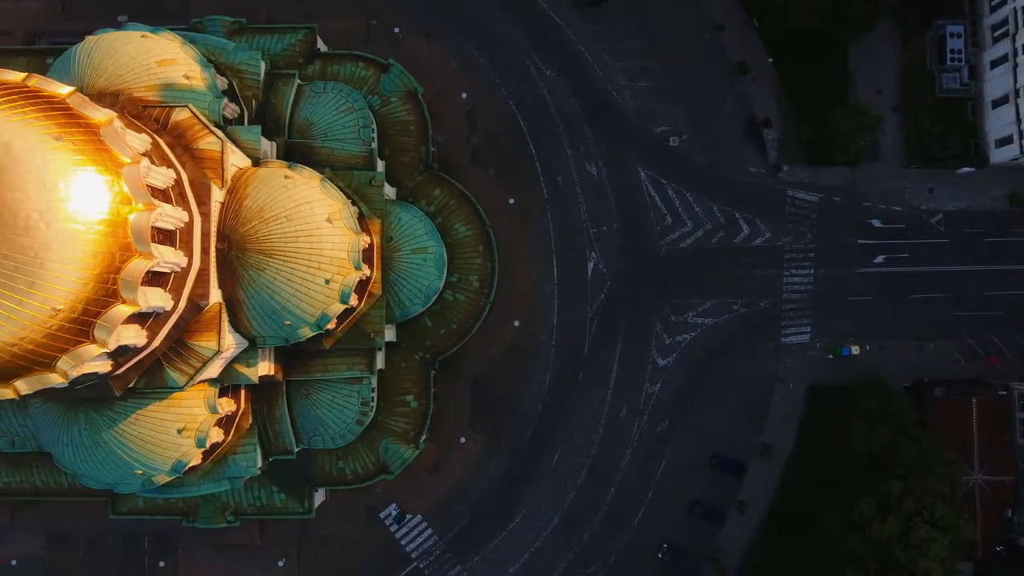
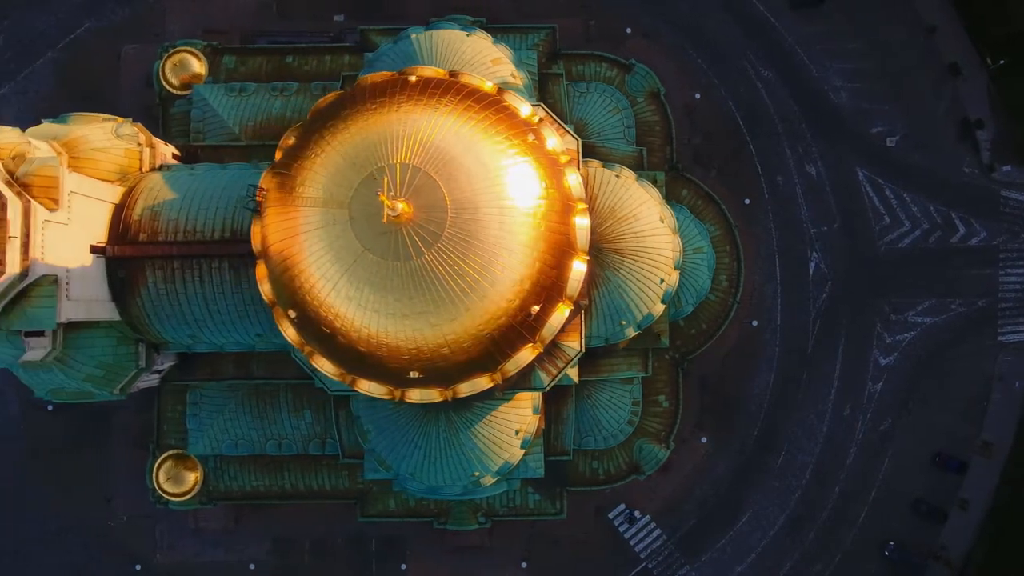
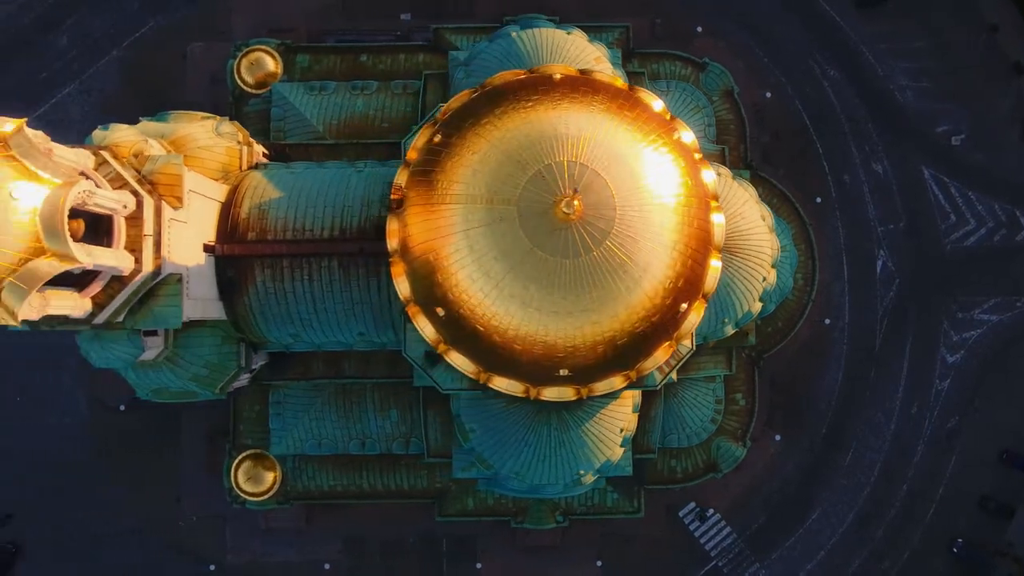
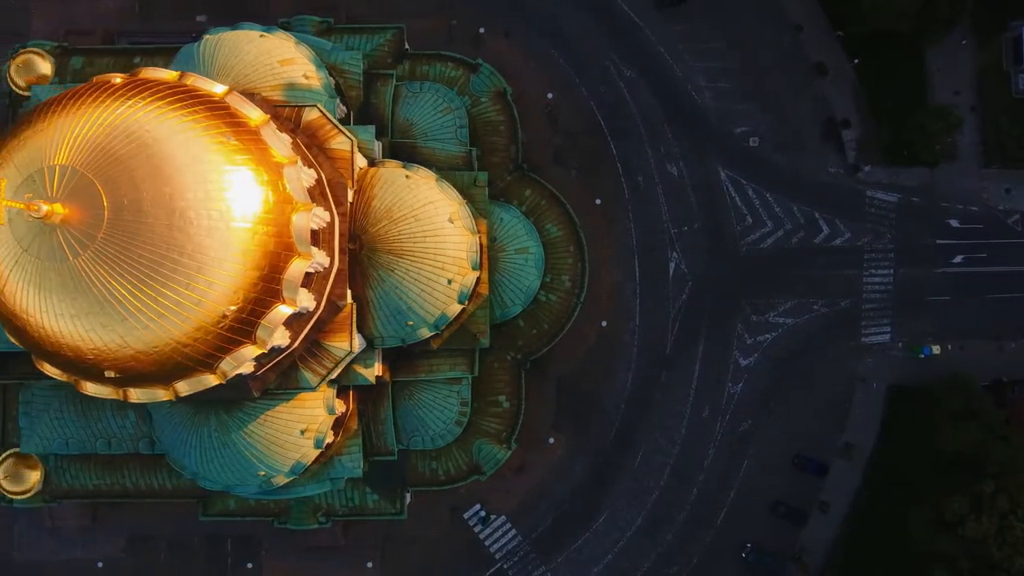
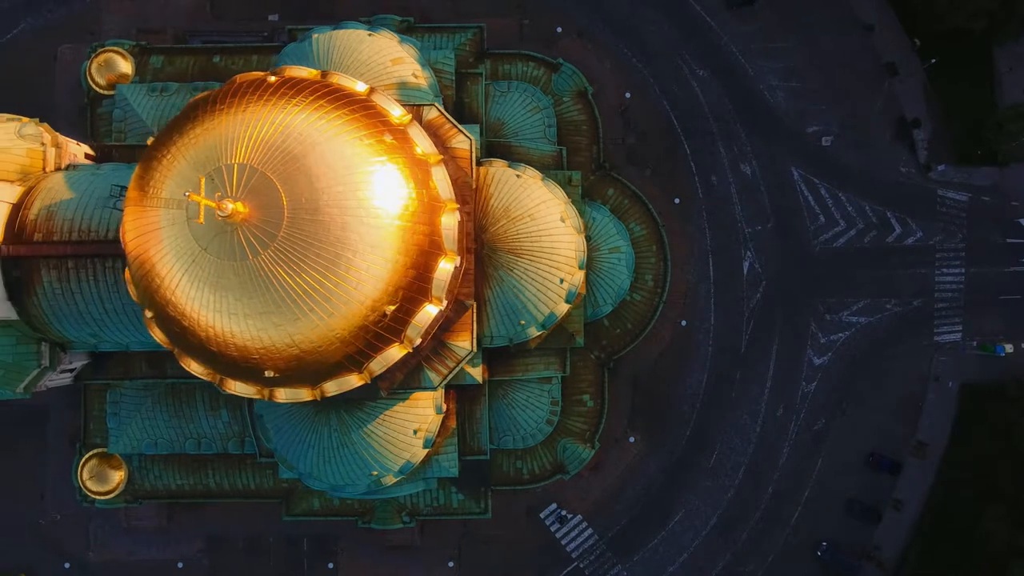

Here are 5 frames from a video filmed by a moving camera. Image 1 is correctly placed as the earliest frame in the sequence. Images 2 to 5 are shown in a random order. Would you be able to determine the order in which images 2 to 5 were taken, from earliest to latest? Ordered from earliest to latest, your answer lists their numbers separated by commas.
4, 5, 2, 3
